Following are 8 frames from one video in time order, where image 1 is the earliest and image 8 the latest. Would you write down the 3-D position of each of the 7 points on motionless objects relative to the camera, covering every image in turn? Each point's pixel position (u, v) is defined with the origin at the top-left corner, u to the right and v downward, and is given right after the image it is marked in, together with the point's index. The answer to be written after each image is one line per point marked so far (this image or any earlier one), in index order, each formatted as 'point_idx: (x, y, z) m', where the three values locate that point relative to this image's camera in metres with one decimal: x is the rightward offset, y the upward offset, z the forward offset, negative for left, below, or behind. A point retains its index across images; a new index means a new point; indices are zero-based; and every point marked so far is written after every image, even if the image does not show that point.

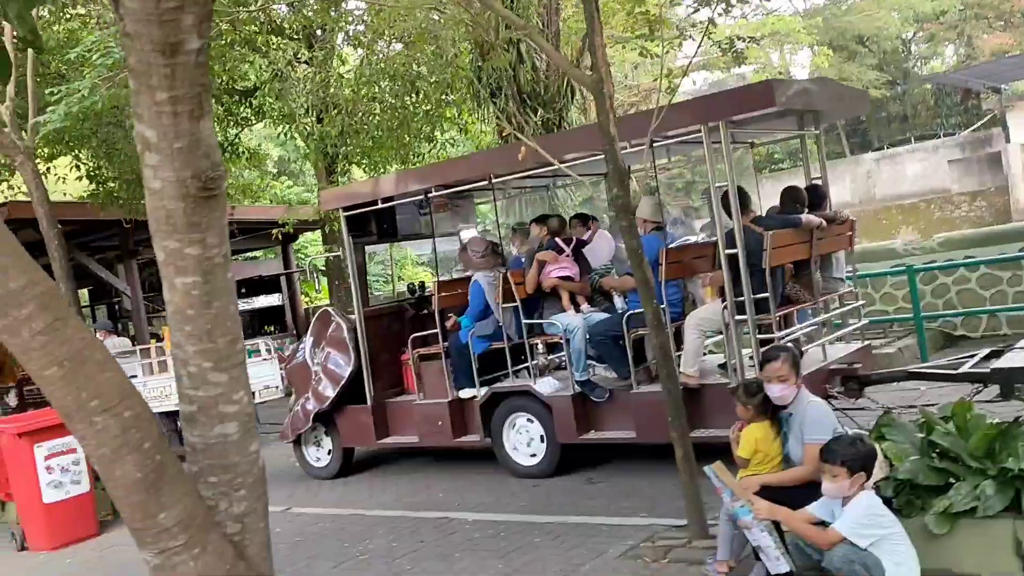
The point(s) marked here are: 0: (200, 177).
0: (-0.8, +0.3, +2.5) m
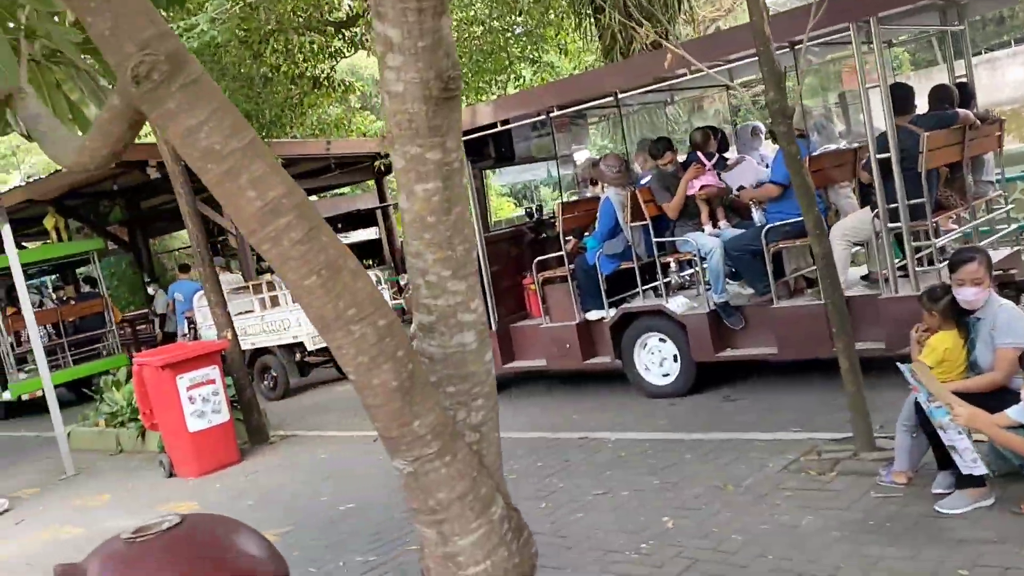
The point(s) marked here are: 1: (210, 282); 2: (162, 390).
0: (-0.2, +0.6, +2.4) m
1: (-3.0, +0.1, +9.4) m
2: (-3.2, -0.9, +8.6) m
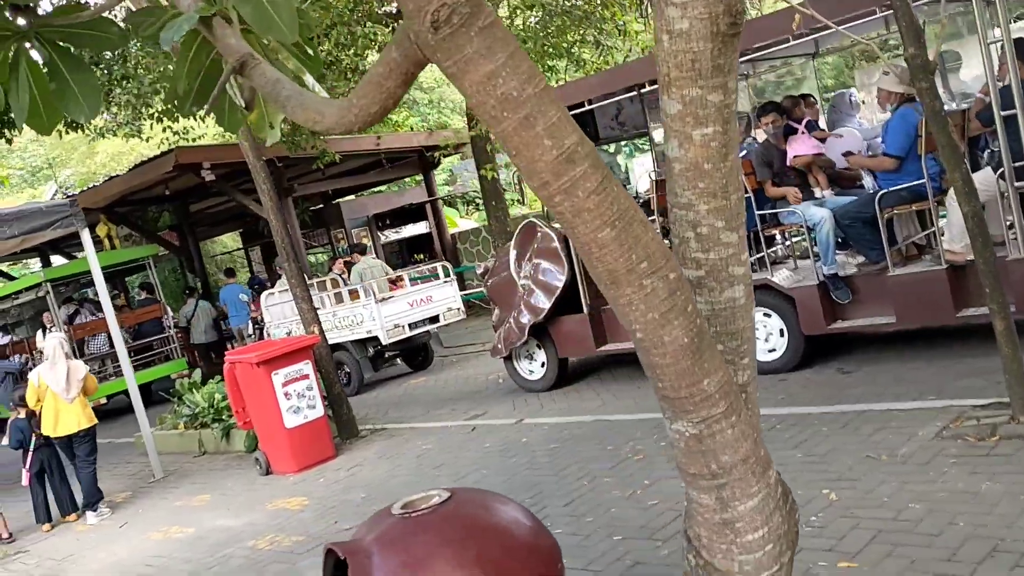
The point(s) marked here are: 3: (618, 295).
0: (+0.5, +0.7, +2.3) m
1: (-2.2, +0.1, +9.4) m
2: (-2.3, -0.9, +8.5) m
3: (+0.3, 0.0, +2.2) m
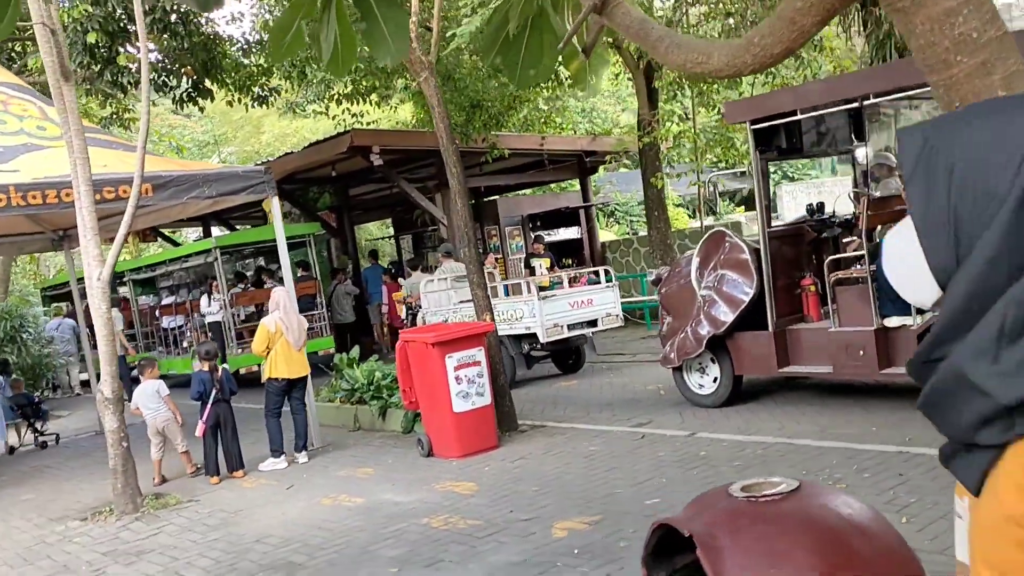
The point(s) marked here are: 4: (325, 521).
0: (+1.4, +0.7, +2.0) m
1: (-0.4, +0.2, +9.3) m
2: (-0.8, -0.7, +8.5) m
3: (+1.1, 0.0, +1.9) m
4: (-1.4, -1.8, +7.0) m
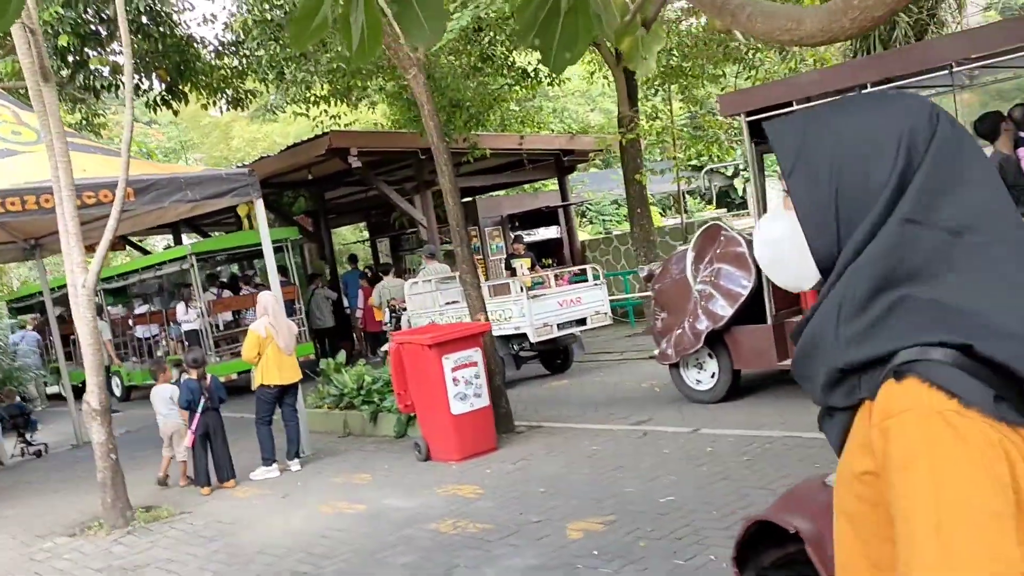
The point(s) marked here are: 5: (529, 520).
0: (+1.6, +0.7, +1.9) m
1: (-0.5, +0.2, +9.2) m
2: (-0.8, -0.7, +8.4) m
3: (+1.3, +0.1, +1.8) m
4: (-1.4, -1.8, +6.8) m
5: (+0.1, -1.6, +6.2) m
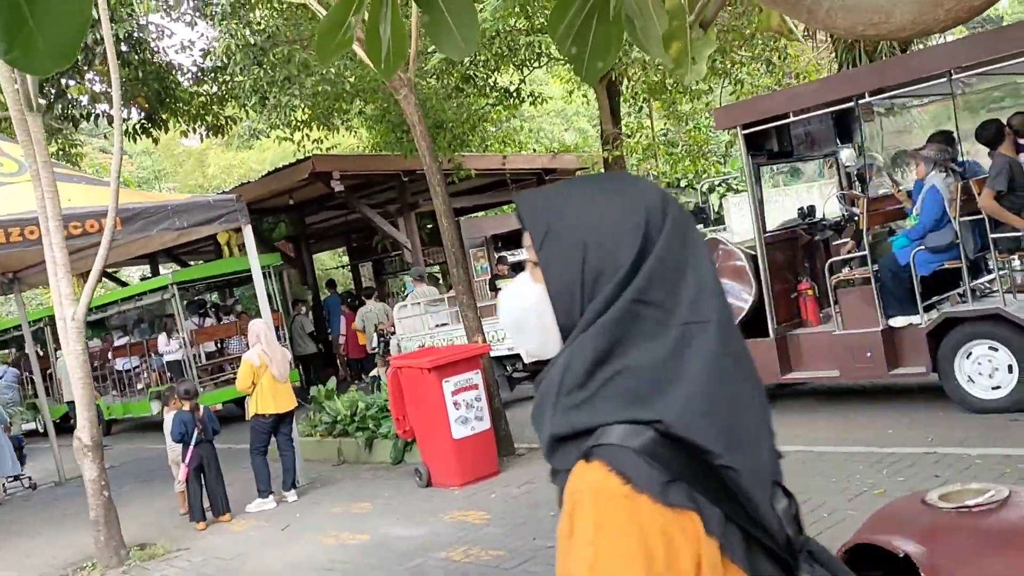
0: (+1.7, +0.8, +1.8) m
1: (-0.5, 0.0, +9.0) m
2: (-0.8, -0.9, +8.2) m
3: (+1.5, +0.1, +1.7) m
4: (-1.3, -2.0, +6.6) m
5: (+0.2, -1.7, +6.0) m
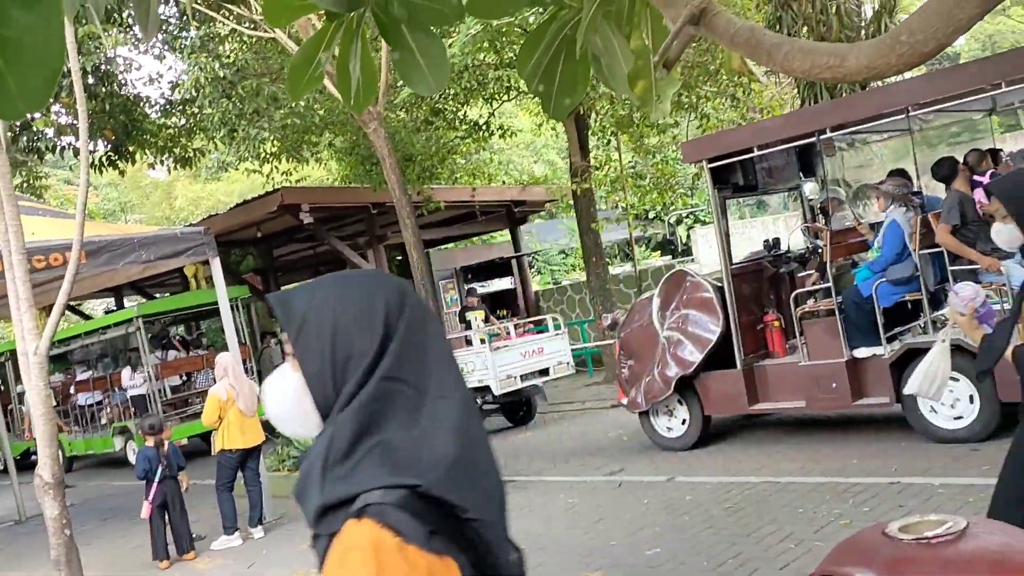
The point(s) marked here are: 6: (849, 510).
0: (+1.7, +0.7, +1.9) m
1: (-0.8, -0.3, +9.0) m
2: (-1.0, -1.2, +8.1) m
3: (+1.4, 0.0, +1.8) m
4: (-1.5, -2.2, +6.5) m
5: (0.0, -1.9, +6.0) m
6: (+2.2, -1.5, +6.1) m
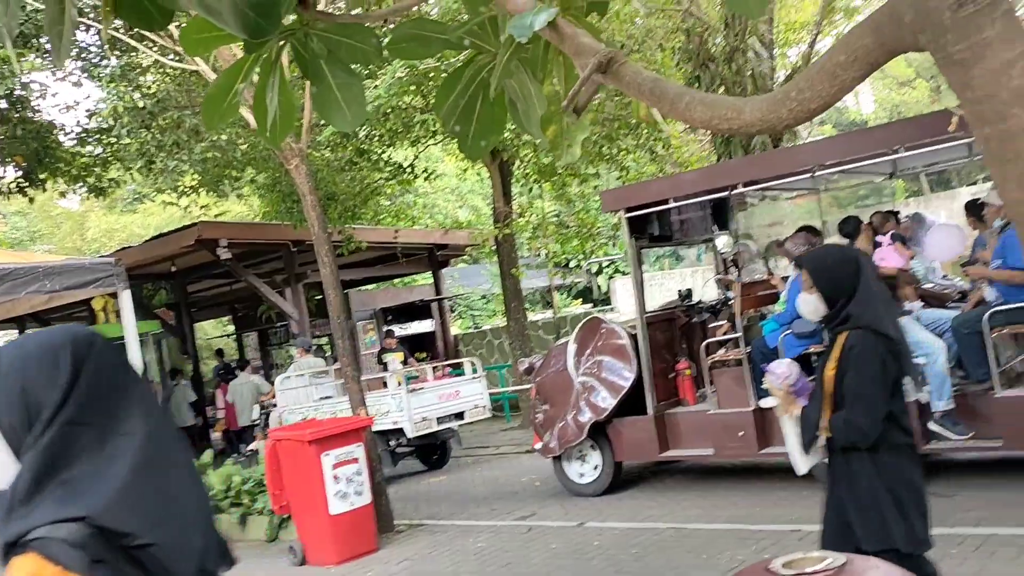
0: (+1.5, +0.6, +2.1) m
1: (-1.6, -0.7, +8.9) m
2: (-1.8, -1.6, +8.0) m
3: (+1.2, -0.1, +1.9) m
4: (-2.1, -2.4, +6.3) m
5: (-0.6, -2.1, +5.9) m
6: (+1.6, -1.8, +6.2) m
